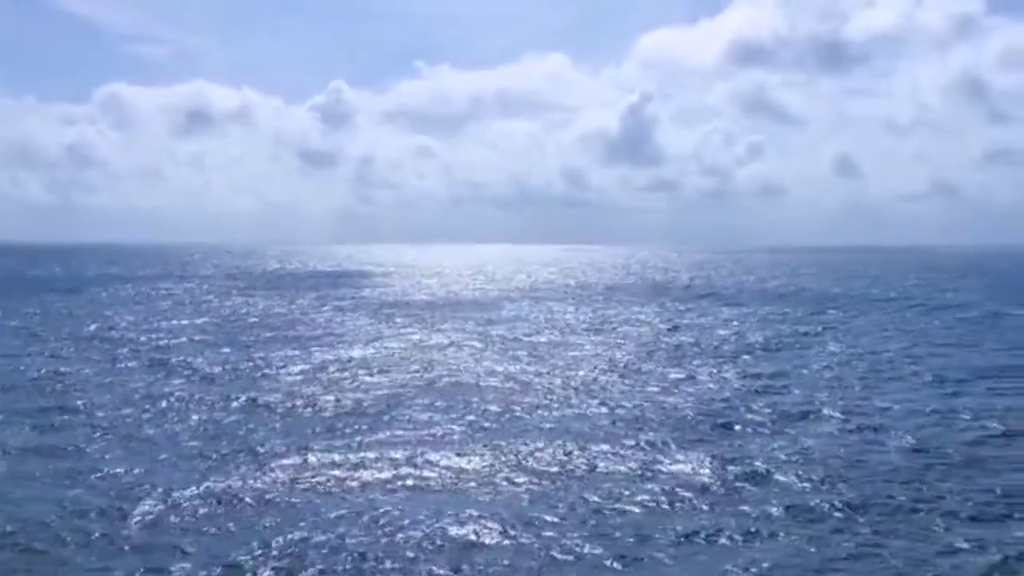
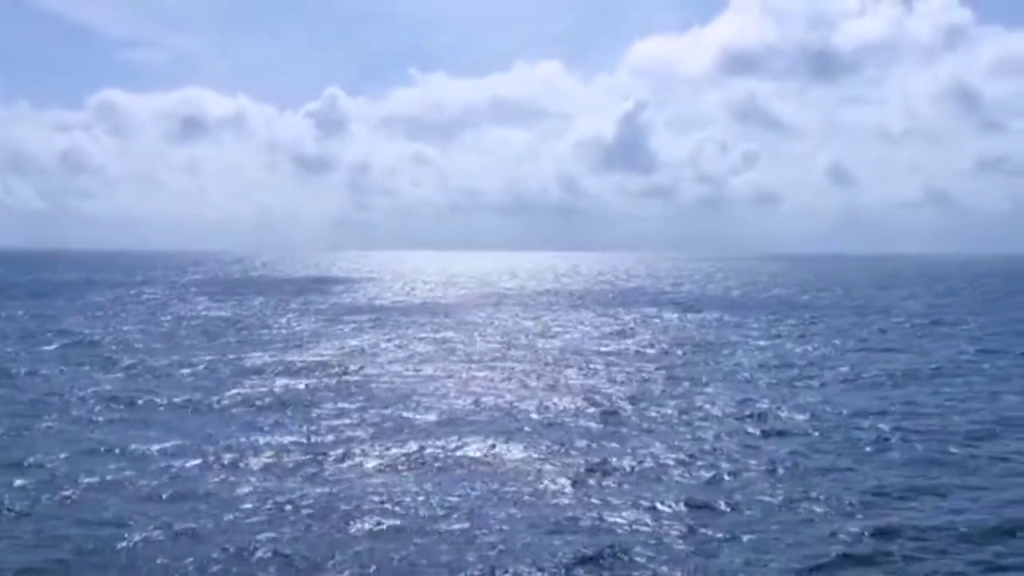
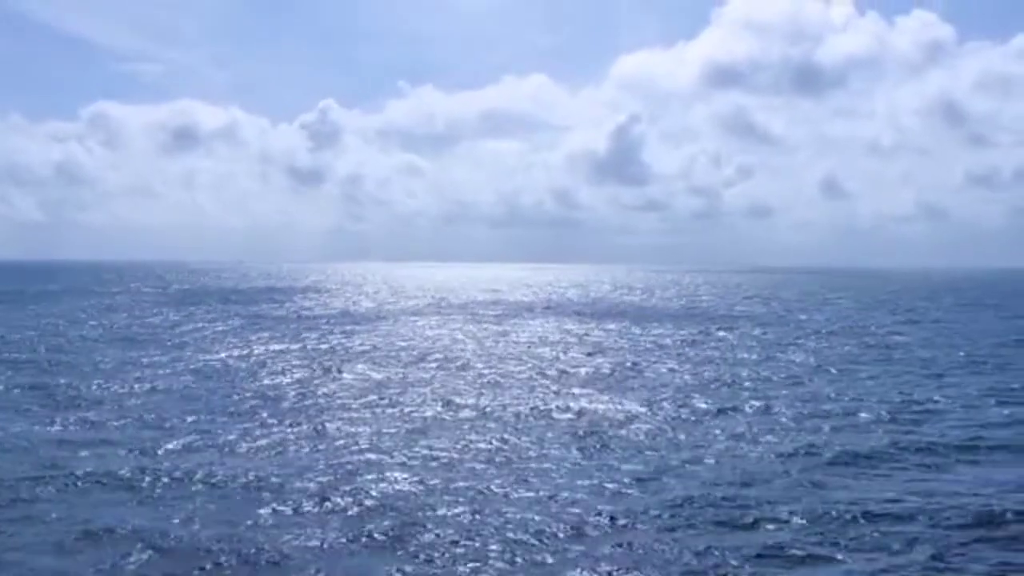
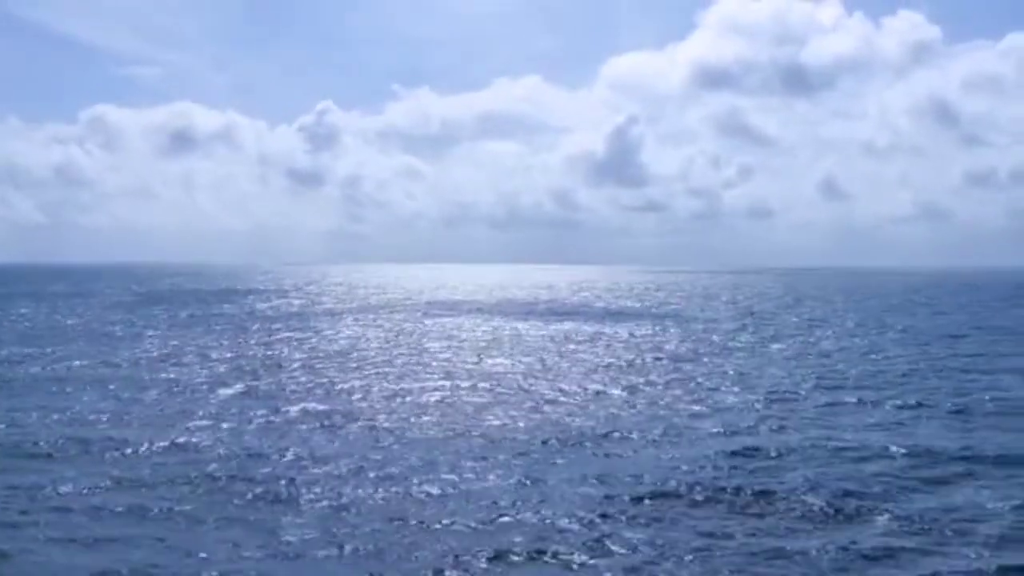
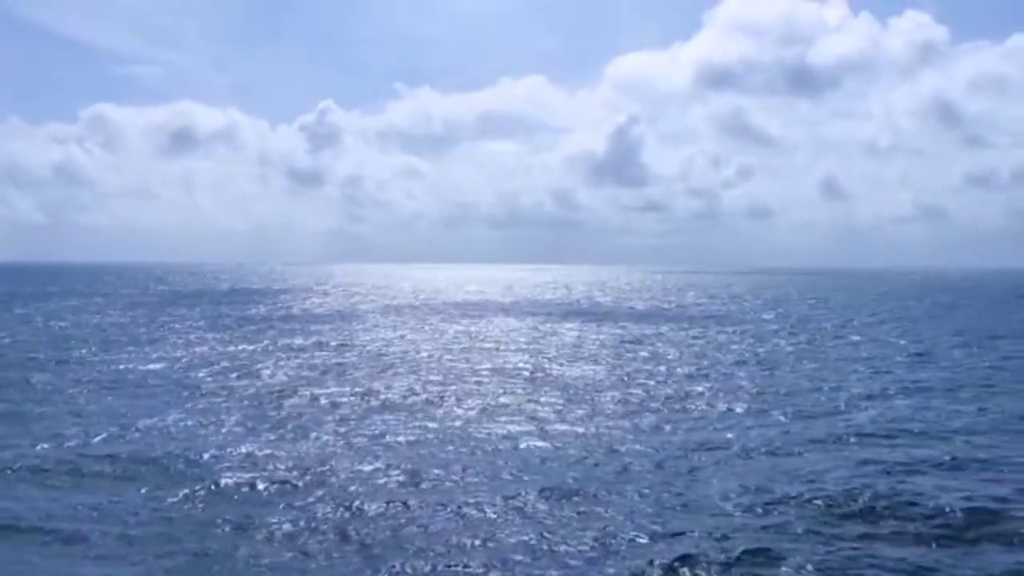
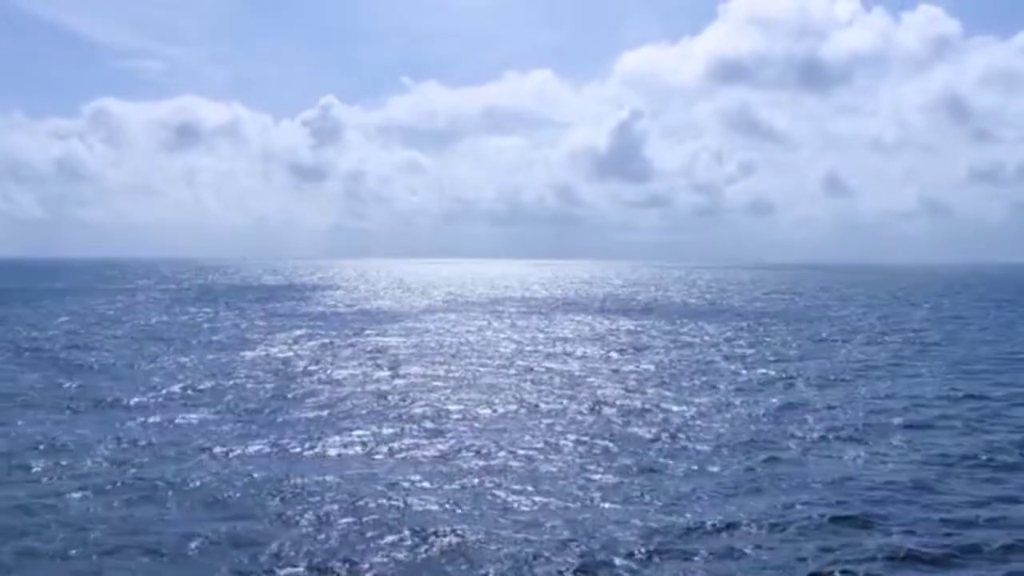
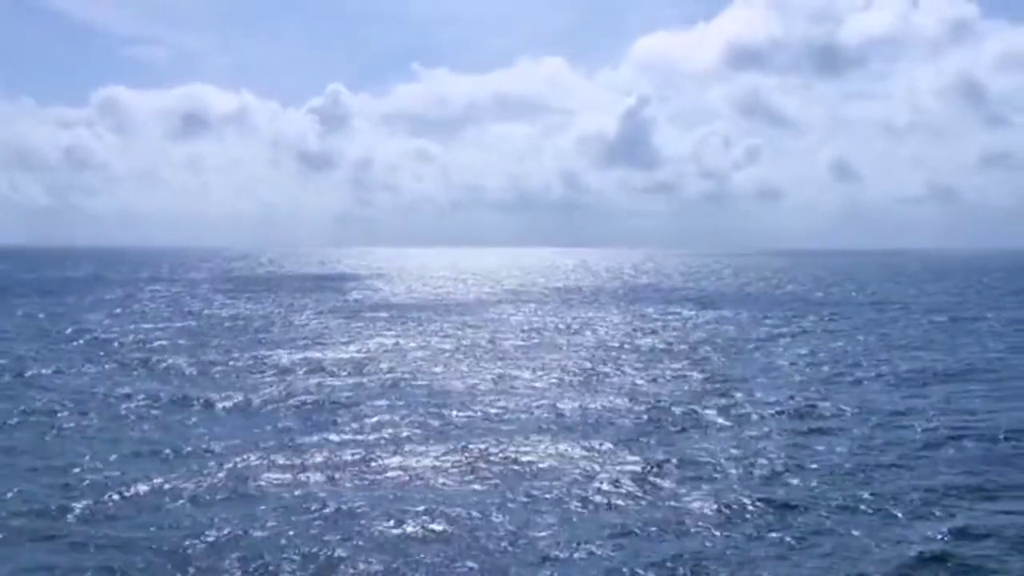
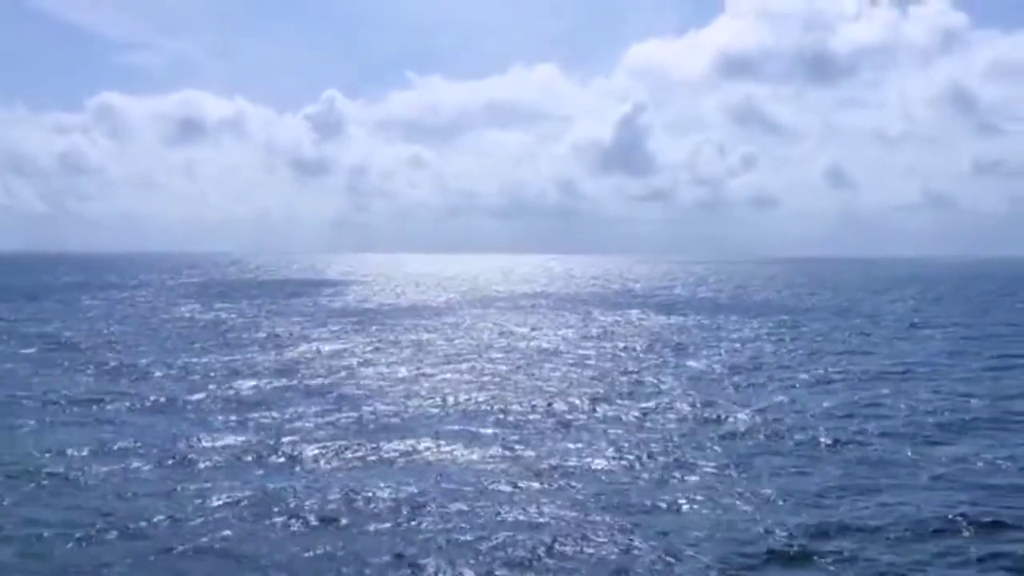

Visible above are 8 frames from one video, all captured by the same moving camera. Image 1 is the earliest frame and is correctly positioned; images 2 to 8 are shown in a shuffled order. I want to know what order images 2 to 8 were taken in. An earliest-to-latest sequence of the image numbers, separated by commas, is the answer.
7, 2, 8, 6, 3, 5, 4
